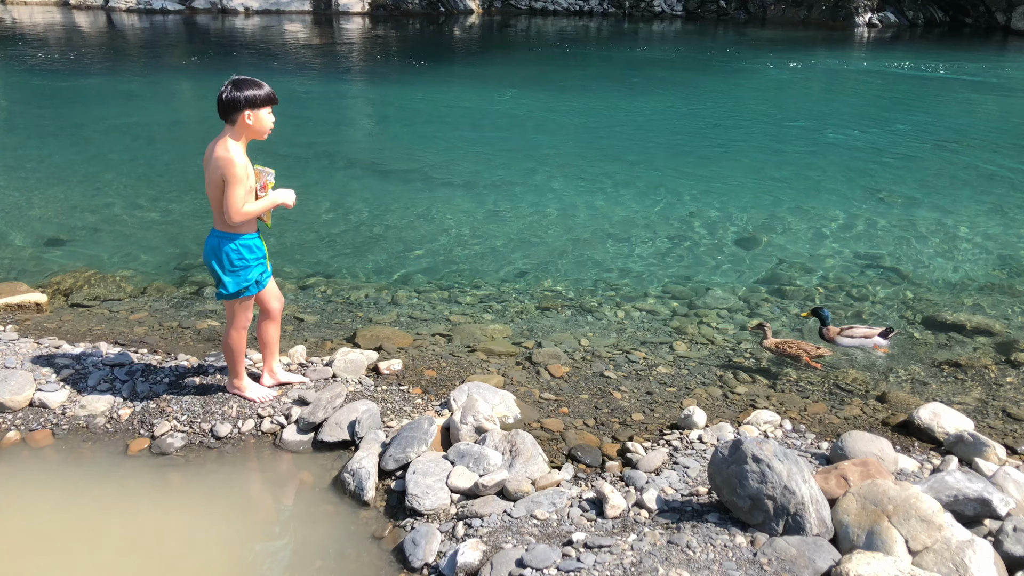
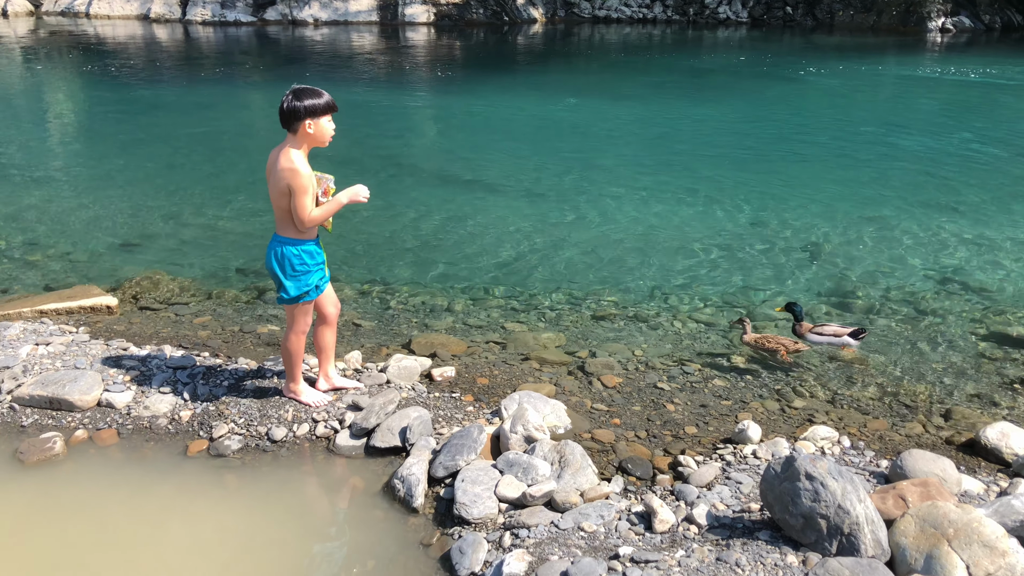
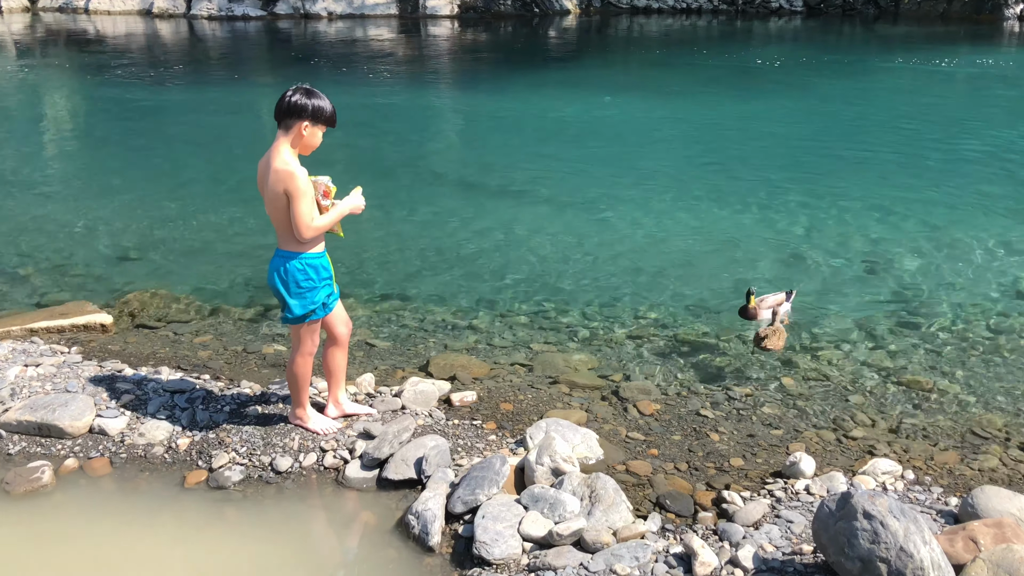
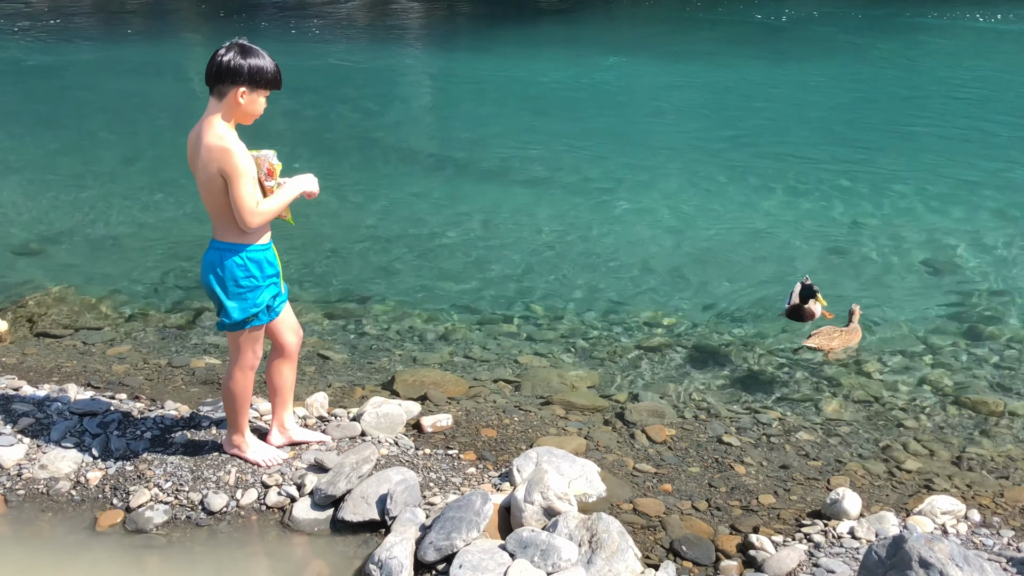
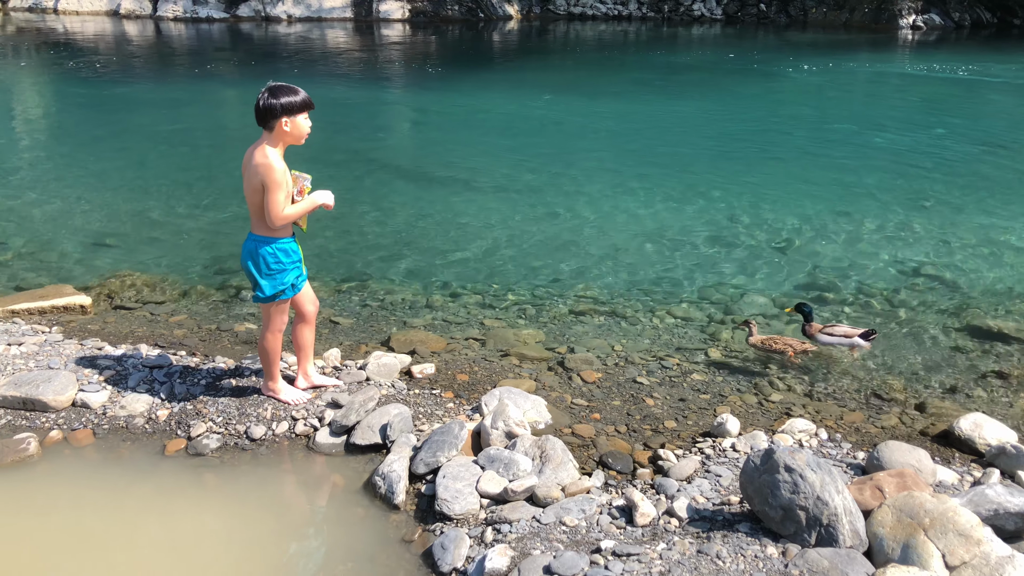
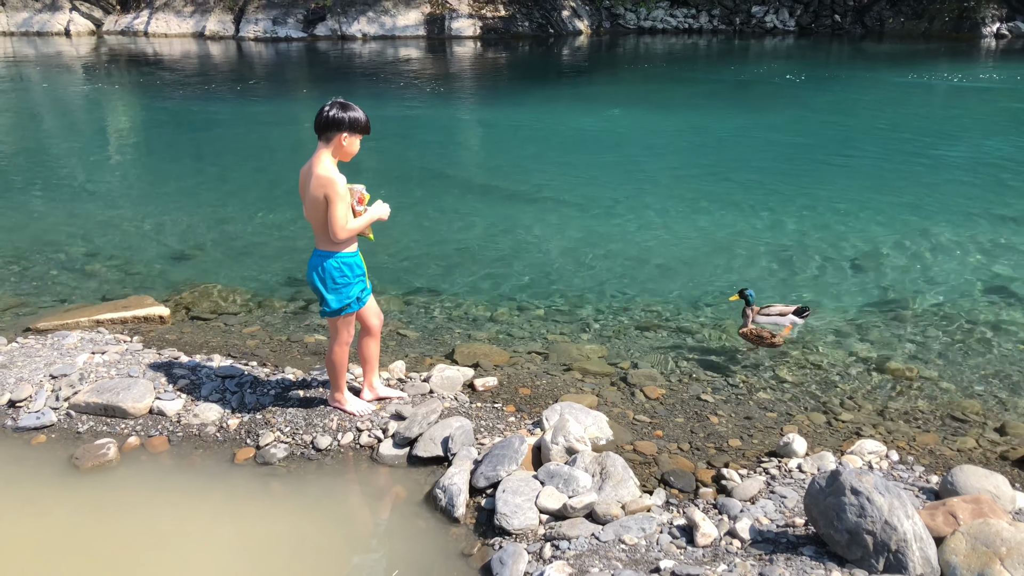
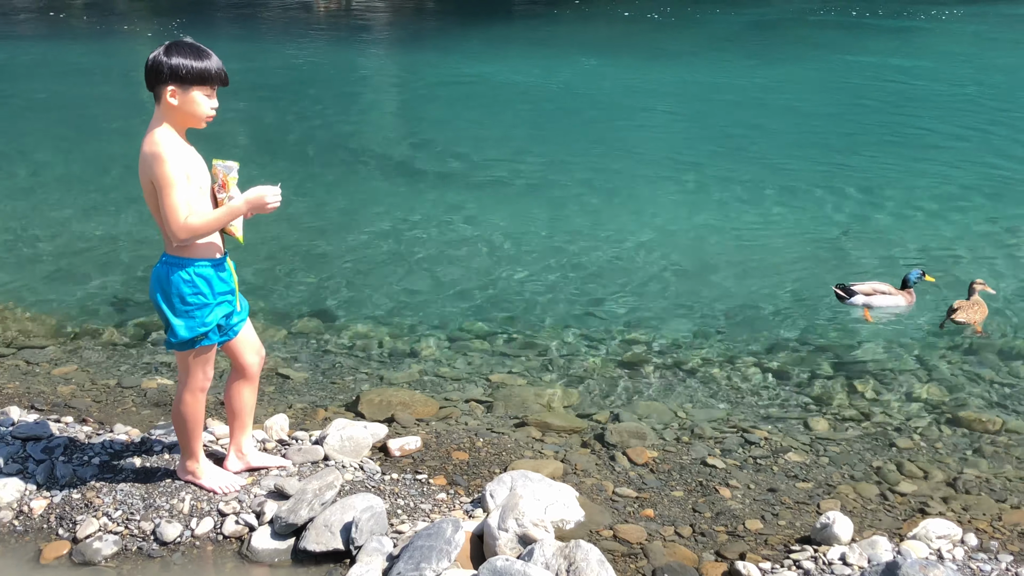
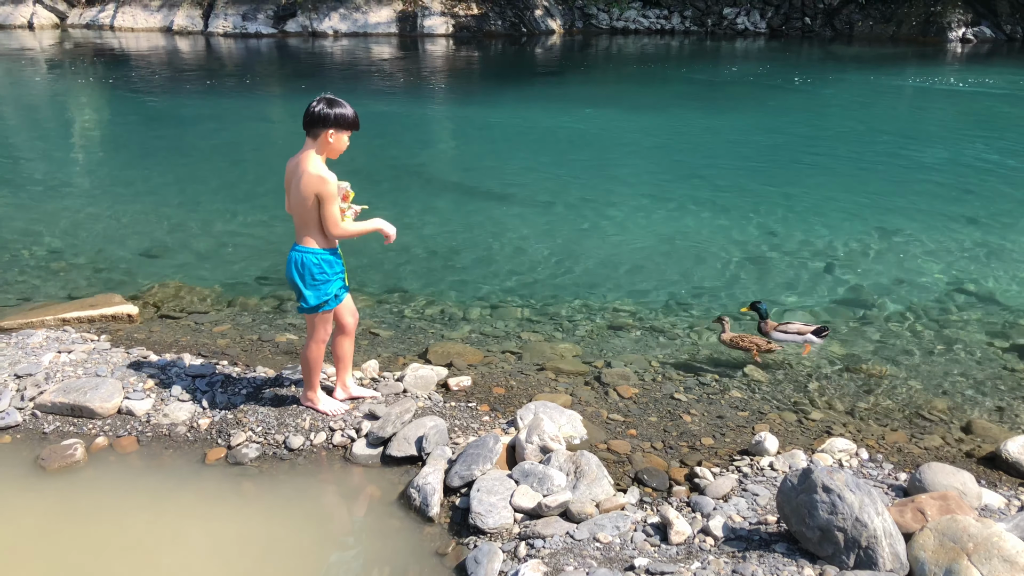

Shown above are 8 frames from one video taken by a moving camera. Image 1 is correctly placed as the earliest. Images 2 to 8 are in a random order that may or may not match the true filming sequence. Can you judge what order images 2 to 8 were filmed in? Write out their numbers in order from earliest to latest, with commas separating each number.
5, 2, 8, 6, 3, 4, 7
